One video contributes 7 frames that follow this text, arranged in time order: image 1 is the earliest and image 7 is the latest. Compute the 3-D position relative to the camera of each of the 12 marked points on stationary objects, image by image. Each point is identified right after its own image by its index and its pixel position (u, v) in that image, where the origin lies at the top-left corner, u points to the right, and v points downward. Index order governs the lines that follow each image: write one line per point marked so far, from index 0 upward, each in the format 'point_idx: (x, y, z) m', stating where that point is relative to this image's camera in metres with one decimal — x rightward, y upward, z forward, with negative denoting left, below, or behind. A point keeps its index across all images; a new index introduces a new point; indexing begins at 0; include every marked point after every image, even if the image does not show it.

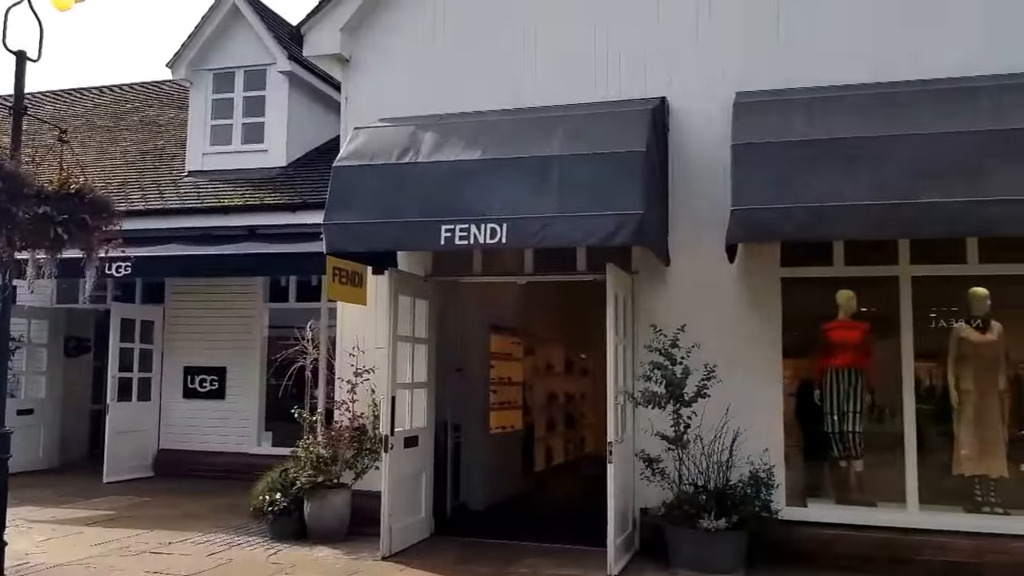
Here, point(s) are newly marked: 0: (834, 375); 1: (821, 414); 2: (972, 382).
0: (+2.9, -0.8, +7.3) m
1: (+2.8, -1.1, +7.3) m
2: (+4.0, -0.8, +7.0) m
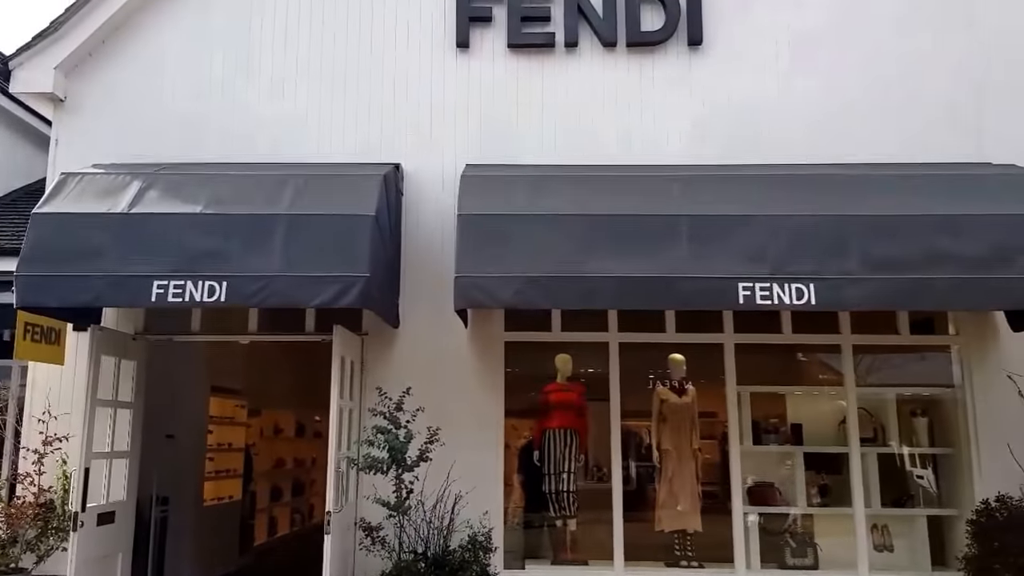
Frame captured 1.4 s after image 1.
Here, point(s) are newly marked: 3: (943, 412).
0: (+0.4, -1.4, +7.7) m
1: (+0.3, -1.7, +7.6) m
2: (+1.5, -1.5, +7.7) m
3: (+4.0, -1.2, +7.6) m
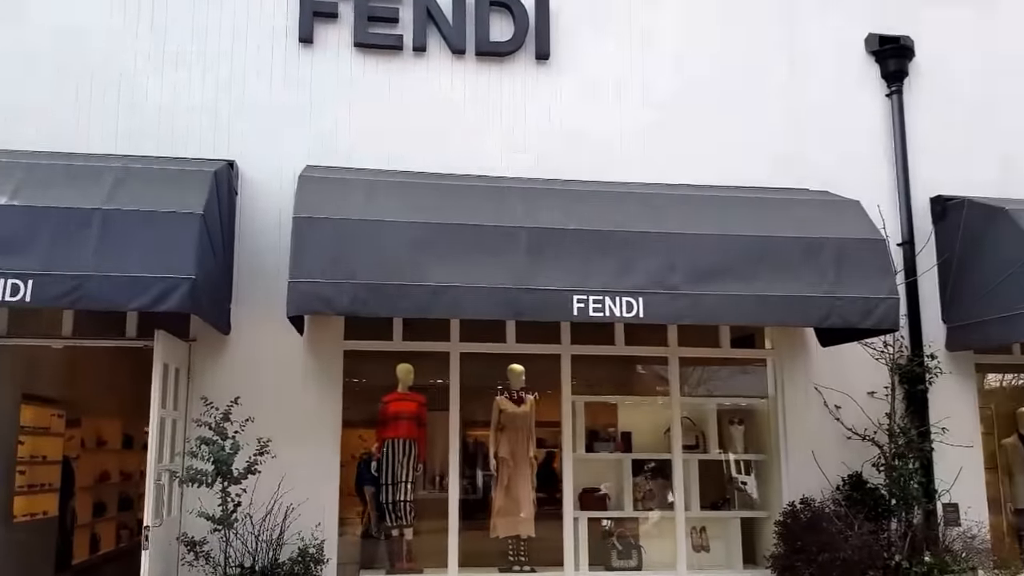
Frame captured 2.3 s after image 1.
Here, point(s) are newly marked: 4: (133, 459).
0: (-1.1, -1.5, +7.6) m
1: (-1.2, -1.8, +7.5) m
2: (0.0, -1.6, +7.8) m
3: (+2.4, -1.3, +8.1) m
4: (-5.6, -2.5, +12.0) m
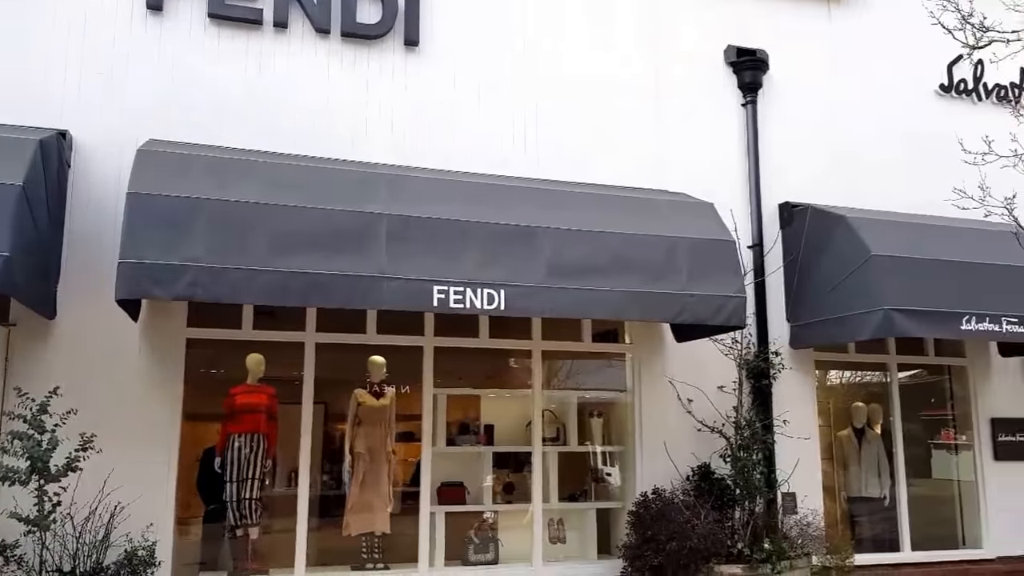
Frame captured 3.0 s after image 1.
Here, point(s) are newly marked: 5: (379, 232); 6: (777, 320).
0: (-2.4, -1.3, +7.2) m
1: (-2.5, -1.7, +7.1) m
2: (-1.4, -1.5, +7.6) m
3: (+1.0, -1.3, +8.2) m
4: (-7.5, -2.2, +10.8) m
5: (-1.1, +0.5, +6.7) m
6: (+2.7, -0.3, +8.3) m
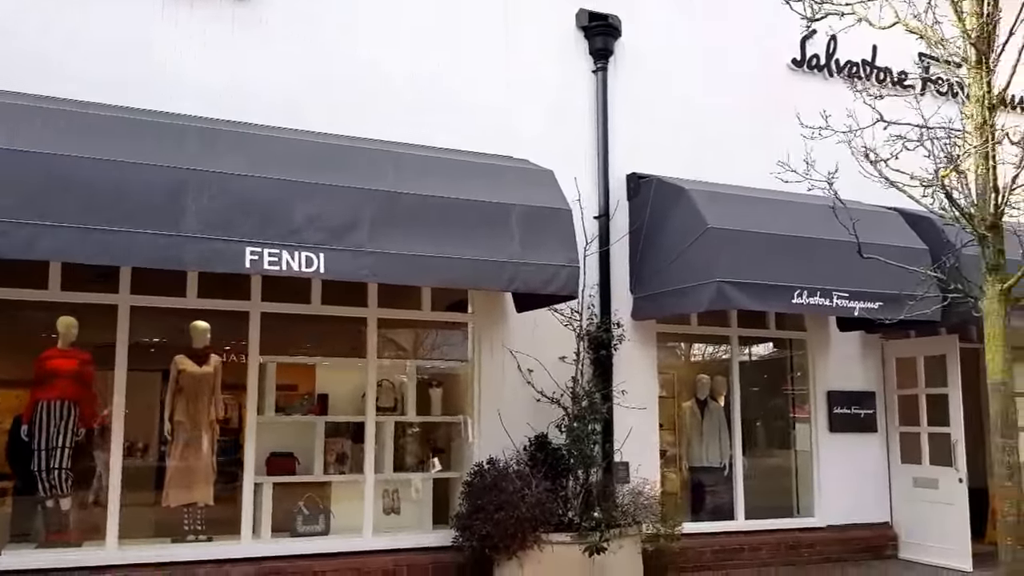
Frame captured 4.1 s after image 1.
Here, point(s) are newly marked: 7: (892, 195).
0: (-3.9, -1.0, +6.8) m
1: (-4.0, -1.3, +6.7) m
2: (-2.9, -1.1, +7.3) m
3: (-0.6, -1.0, +8.1) m
4: (-9.3, -1.7, +10.0) m
5: (-2.5, +0.8, +6.3) m
6: (+1.1, 0.0, +8.3) m
7: (+4.3, +1.1, +9.3) m
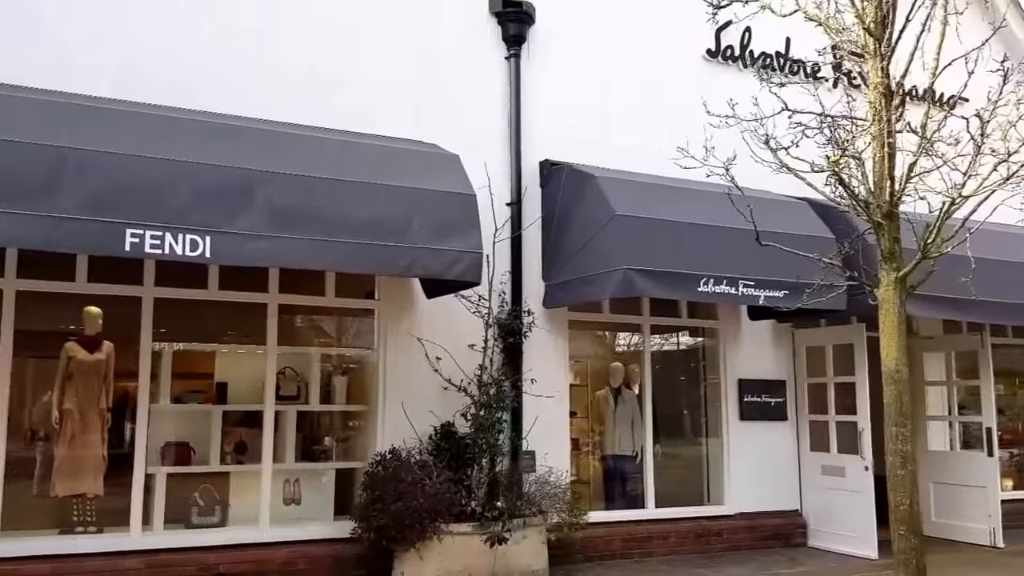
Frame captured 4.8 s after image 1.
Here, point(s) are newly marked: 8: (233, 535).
0: (-4.8, -0.9, +6.5) m
1: (-4.9, -1.2, +6.4) m
2: (-3.8, -1.0, +7.0) m
3: (-1.5, -0.8, +7.9) m
4: (-10.3, -1.4, +9.4) m
5: (-3.3, +0.9, +6.0) m
6: (+0.2, +0.1, +8.2) m
7: (+3.4, +1.2, +9.4) m
8: (-2.5, -2.2, +7.2) m
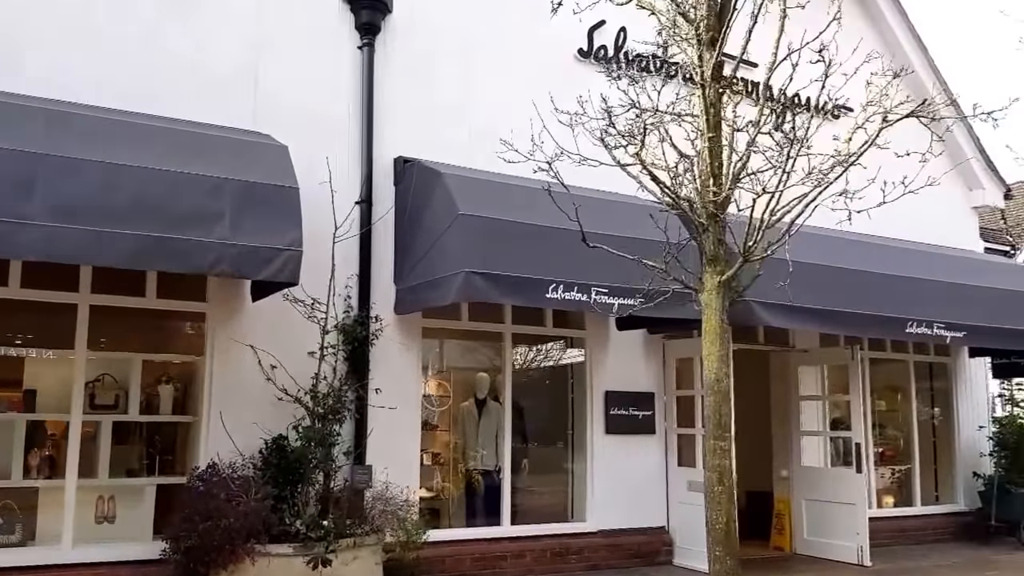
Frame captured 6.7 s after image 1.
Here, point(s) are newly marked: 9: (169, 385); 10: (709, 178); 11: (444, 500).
0: (-6.1, -0.8, +5.7) m
1: (-6.2, -1.1, +5.6) m
2: (-5.2, -0.9, +6.3) m
3: (-2.9, -0.8, +7.4) m
4: (-11.8, -1.3, +8.3) m
5: (-4.6, +0.9, +5.4) m
6: (-1.3, +0.1, +7.7) m
7: (+1.9, +1.1, +9.1) m
8: (-3.9, -2.2, +6.5) m
9: (-3.1, -0.9, +7.3) m
10: (+1.3, +0.7, +5.4) m
11: (-0.7, -2.1, +7.9) m
